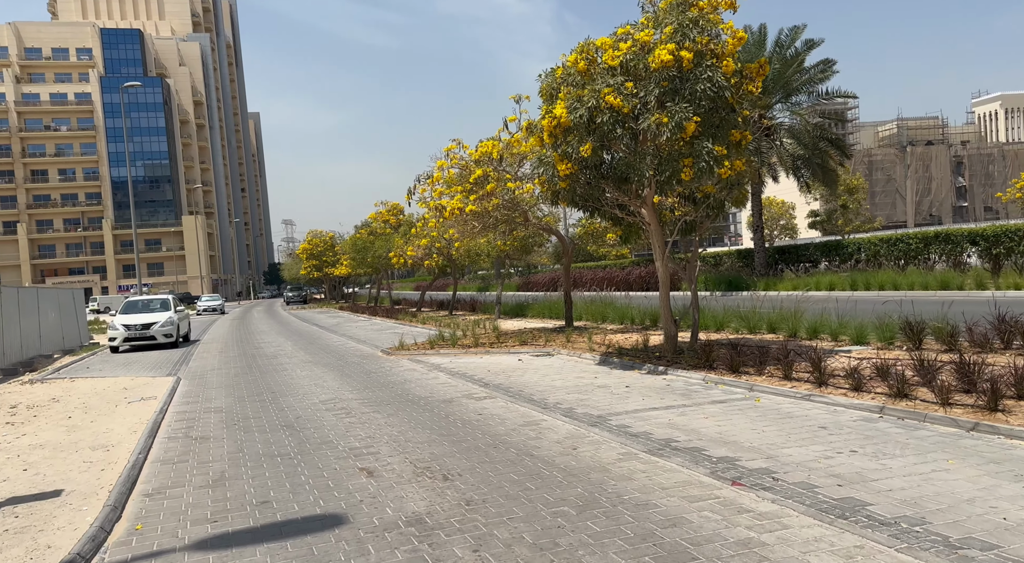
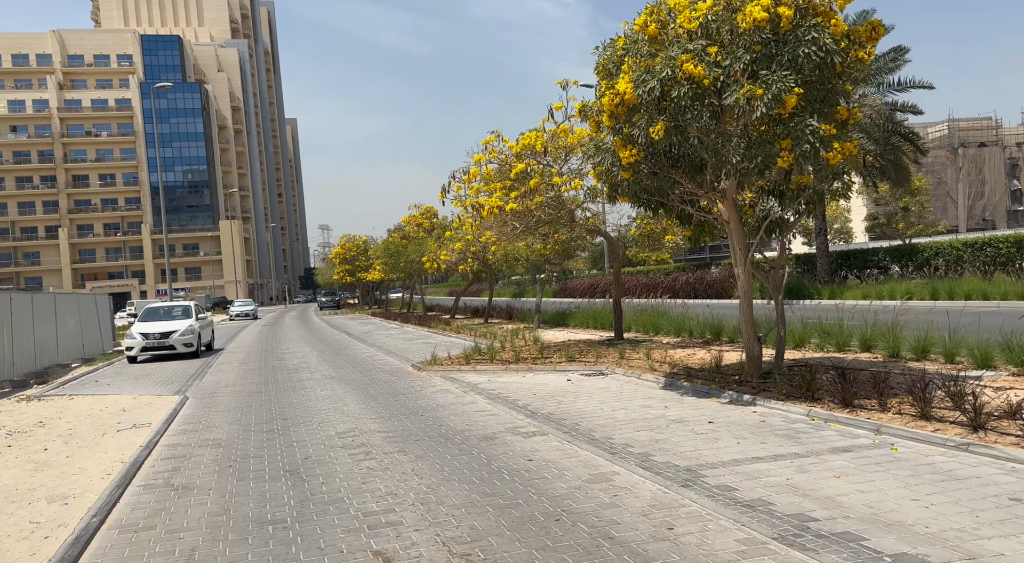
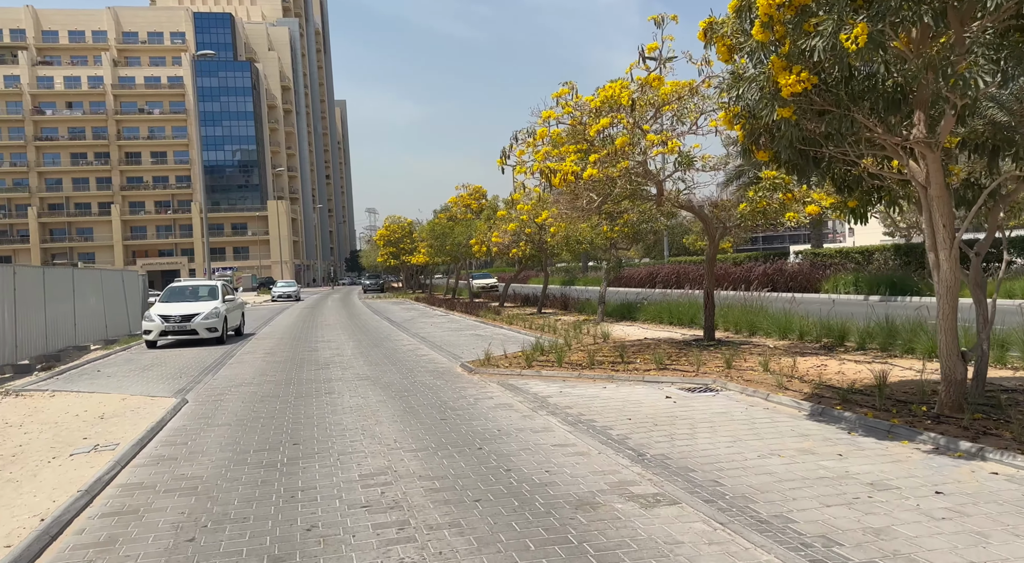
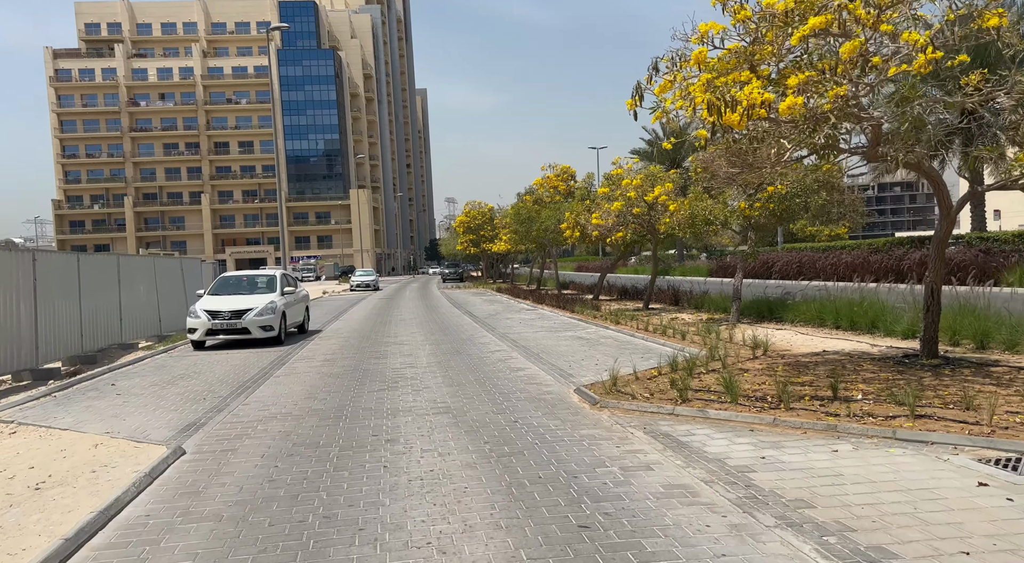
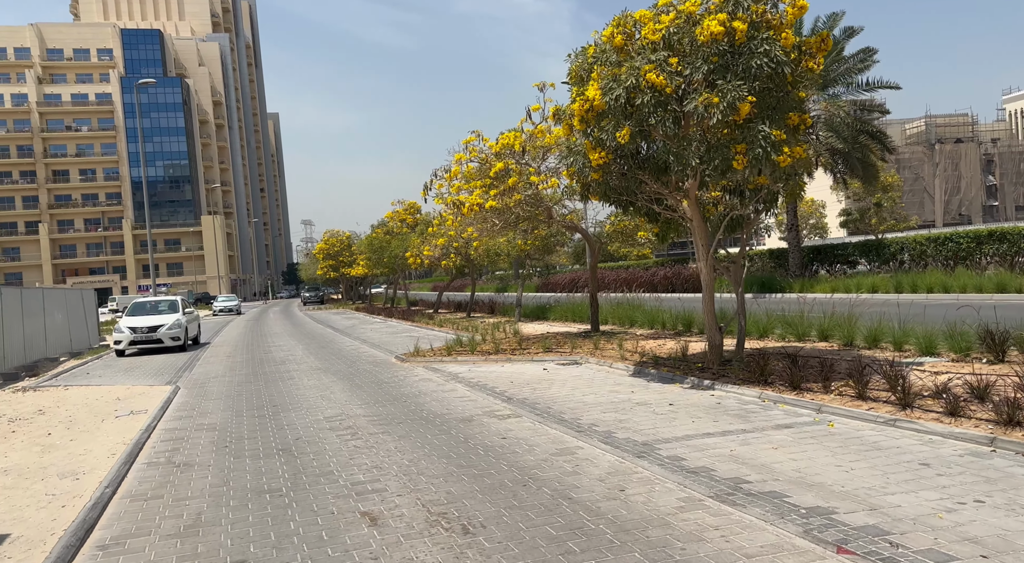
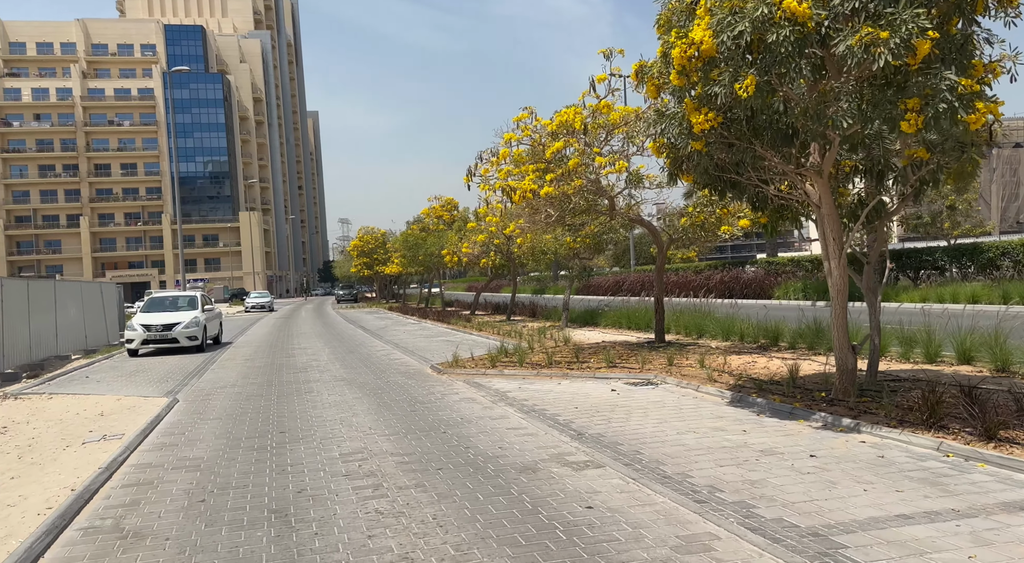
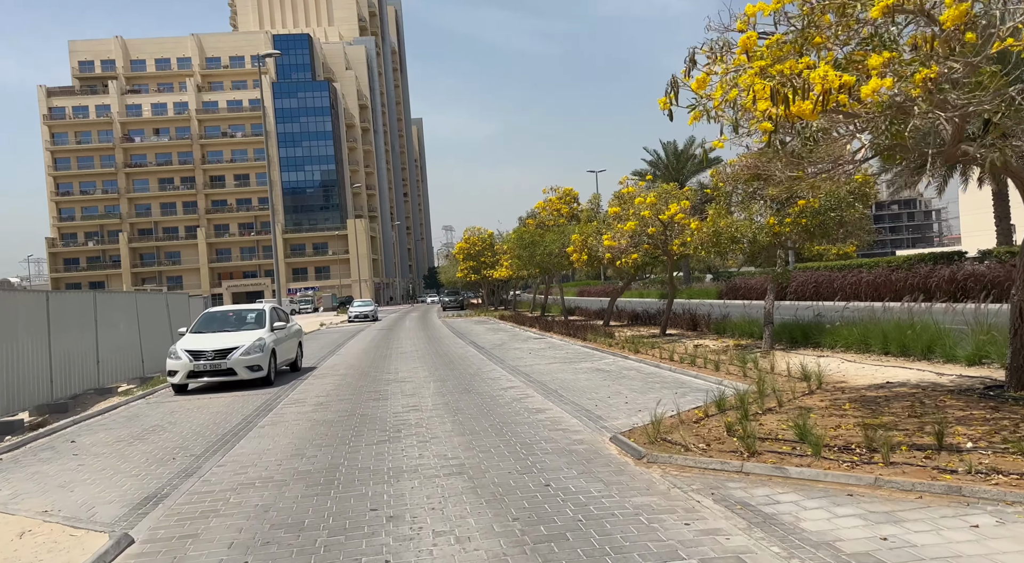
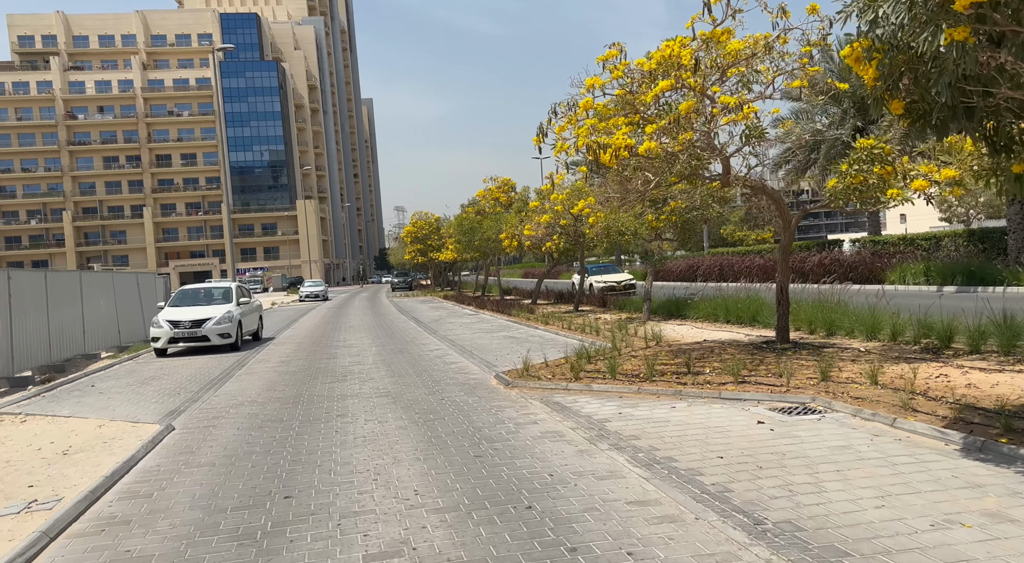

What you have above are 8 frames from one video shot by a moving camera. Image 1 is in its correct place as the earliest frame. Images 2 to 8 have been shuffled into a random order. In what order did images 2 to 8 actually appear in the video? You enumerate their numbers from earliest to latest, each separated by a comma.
5, 2, 6, 3, 8, 4, 7
